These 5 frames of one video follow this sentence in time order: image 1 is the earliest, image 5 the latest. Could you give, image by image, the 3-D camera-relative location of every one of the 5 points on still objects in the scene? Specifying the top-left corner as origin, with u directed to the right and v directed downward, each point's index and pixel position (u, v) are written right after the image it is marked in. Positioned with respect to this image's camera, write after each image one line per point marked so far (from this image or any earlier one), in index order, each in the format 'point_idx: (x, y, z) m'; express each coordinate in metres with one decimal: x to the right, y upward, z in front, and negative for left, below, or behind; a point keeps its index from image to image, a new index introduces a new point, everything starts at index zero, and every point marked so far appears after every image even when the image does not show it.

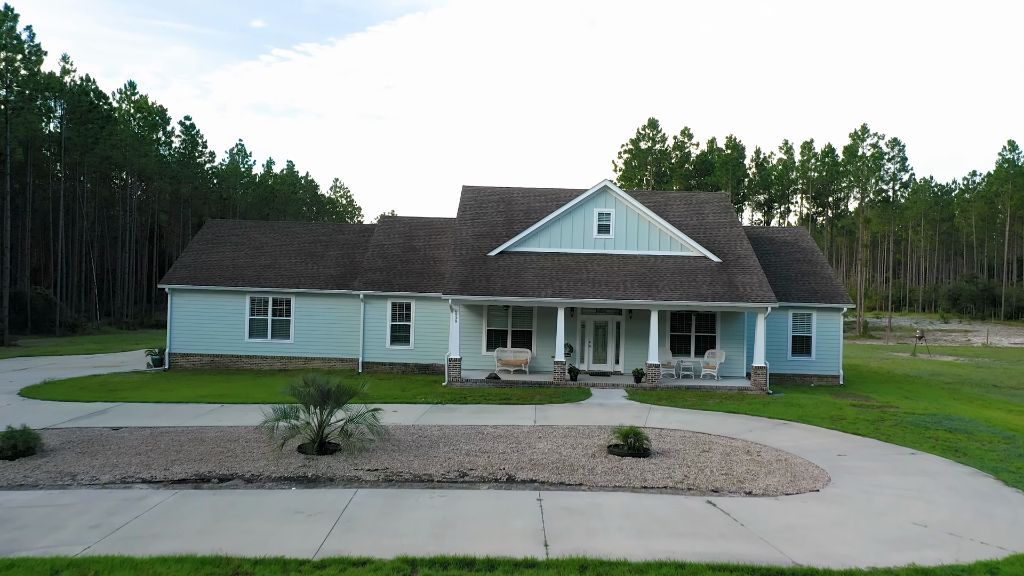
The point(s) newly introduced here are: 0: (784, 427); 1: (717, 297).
0: (+5.0, -2.6, +15.4) m
1: (+4.9, -0.2, +19.7) m
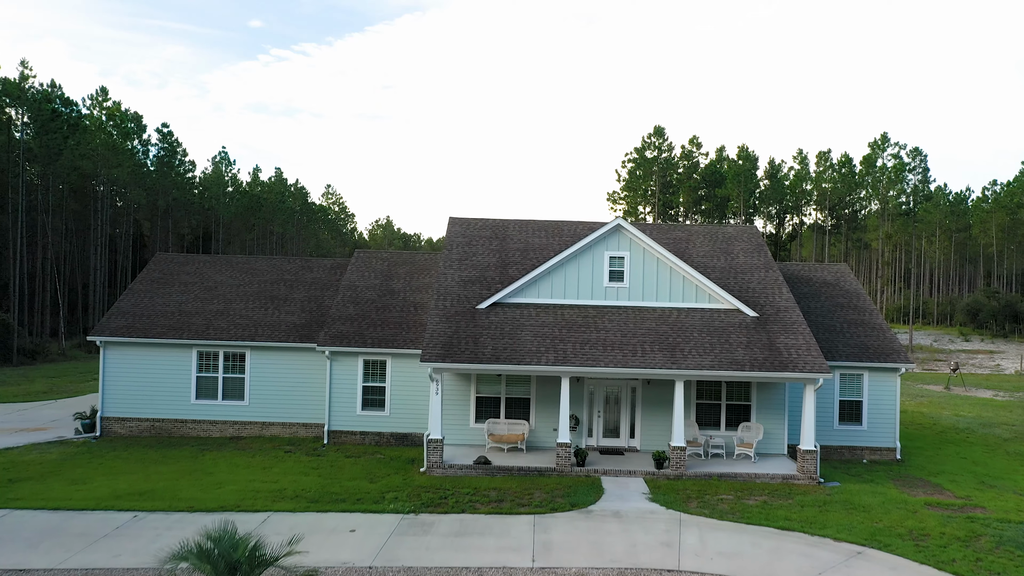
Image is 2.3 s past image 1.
0: (+4.9, -3.8, +11.8) m
1: (+4.7, -1.5, +16.1) m
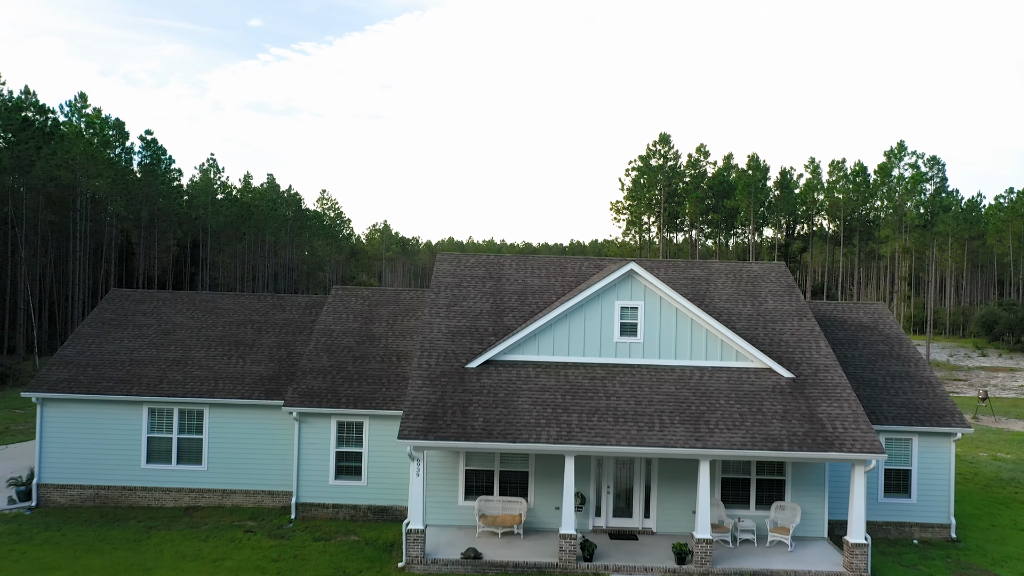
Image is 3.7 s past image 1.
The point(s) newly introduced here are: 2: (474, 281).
0: (+4.8, -4.9, +9.2) m
1: (+4.7, -2.5, +13.6) m
2: (-0.8, +0.2, +18.1) m
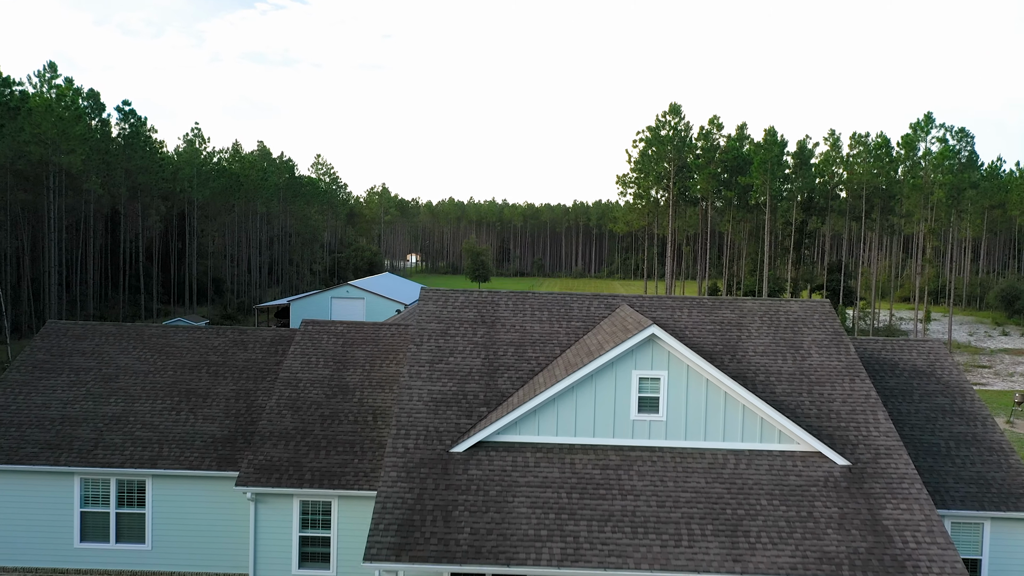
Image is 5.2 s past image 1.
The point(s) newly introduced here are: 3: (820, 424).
0: (+4.7, -6.2, +6.7) m
1: (+4.6, -3.7, +10.9) m
2: (-0.9, -0.7, +15.3) m
3: (+4.9, -2.1, +13.2) m
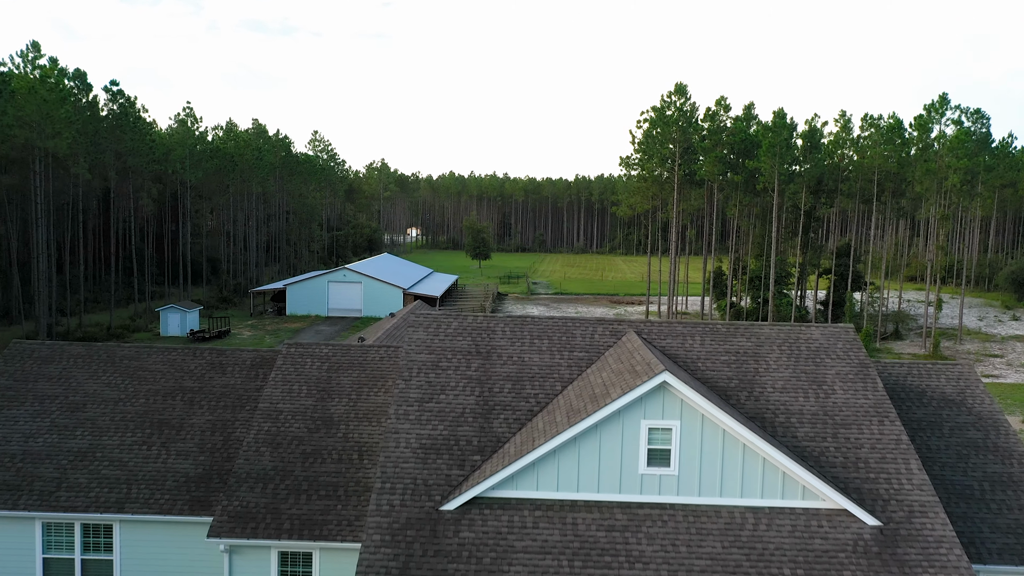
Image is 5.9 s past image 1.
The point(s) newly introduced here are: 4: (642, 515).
0: (+4.7, -7.0, +5.7) m
1: (+4.5, -4.3, +9.8) m
2: (-0.9, -1.2, +14.0) m
3: (+4.8, -2.7, +12.0) m
4: (+1.8, -3.1, +11.5) m
